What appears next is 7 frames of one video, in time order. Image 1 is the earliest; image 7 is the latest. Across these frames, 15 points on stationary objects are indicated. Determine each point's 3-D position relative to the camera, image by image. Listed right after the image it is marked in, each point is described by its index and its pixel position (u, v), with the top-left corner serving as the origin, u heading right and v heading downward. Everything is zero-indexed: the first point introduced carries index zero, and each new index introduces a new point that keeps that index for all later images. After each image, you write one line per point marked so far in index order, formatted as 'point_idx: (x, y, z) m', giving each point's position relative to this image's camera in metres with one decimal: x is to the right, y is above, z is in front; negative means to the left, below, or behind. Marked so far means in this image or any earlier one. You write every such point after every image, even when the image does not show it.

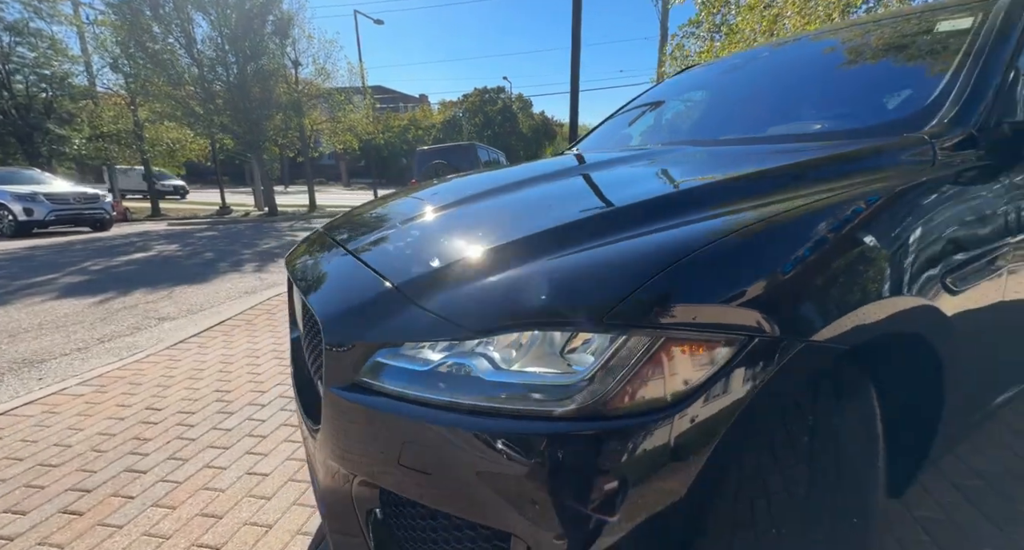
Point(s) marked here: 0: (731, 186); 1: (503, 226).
0: (+0.5, +0.2, +1.0) m
1: (0.0, +0.1, +1.1) m
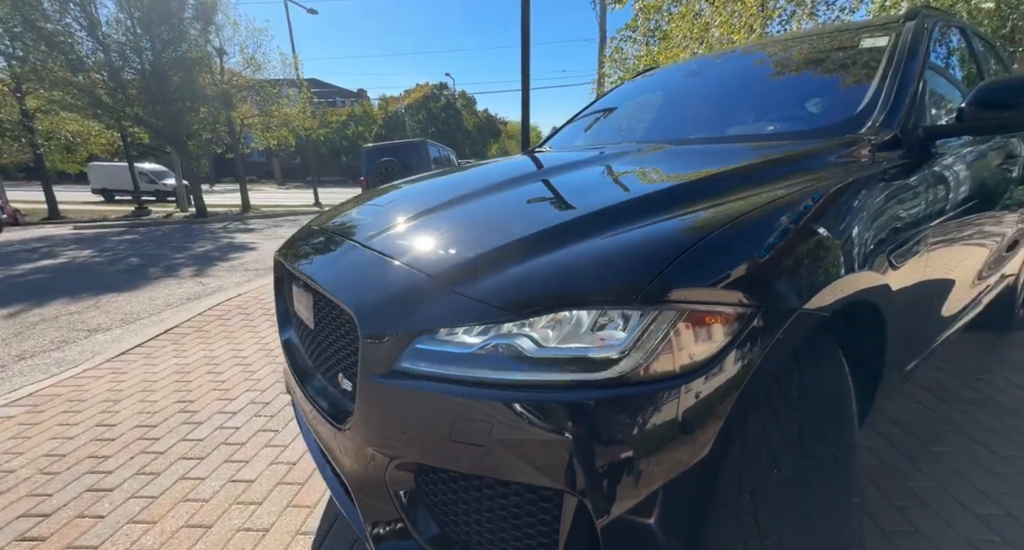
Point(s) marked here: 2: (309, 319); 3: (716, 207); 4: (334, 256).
0: (+0.6, +0.3, +1.2) m
1: (0.0, +0.2, +1.2) m
2: (-0.6, -0.1, +1.3) m
3: (+0.5, +0.2, +1.1) m
4: (-0.5, +0.1, +1.3) m
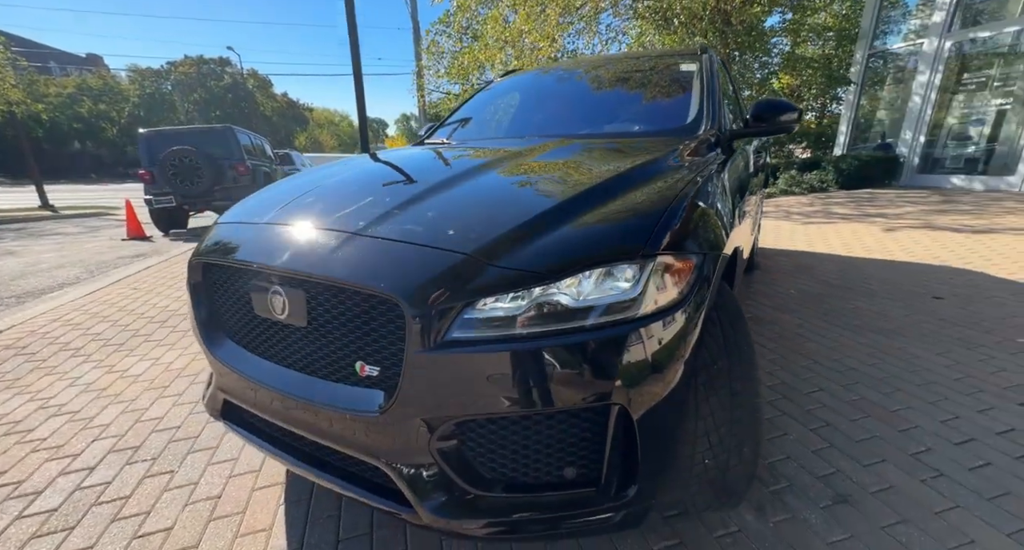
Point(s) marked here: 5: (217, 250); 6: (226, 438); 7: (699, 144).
0: (+0.4, +0.4, +1.6) m
1: (-0.1, +0.2, +1.4) m
2: (-0.6, -0.1, +1.2) m
3: (+0.4, +0.3, +1.5) m
4: (-0.6, +0.1, +1.2) m
5: (-0.9, +0.1, +1.4) m
6: (-1.3, -0.7, +2.0) m
7: (+0.8, +0.6, +2.0) m
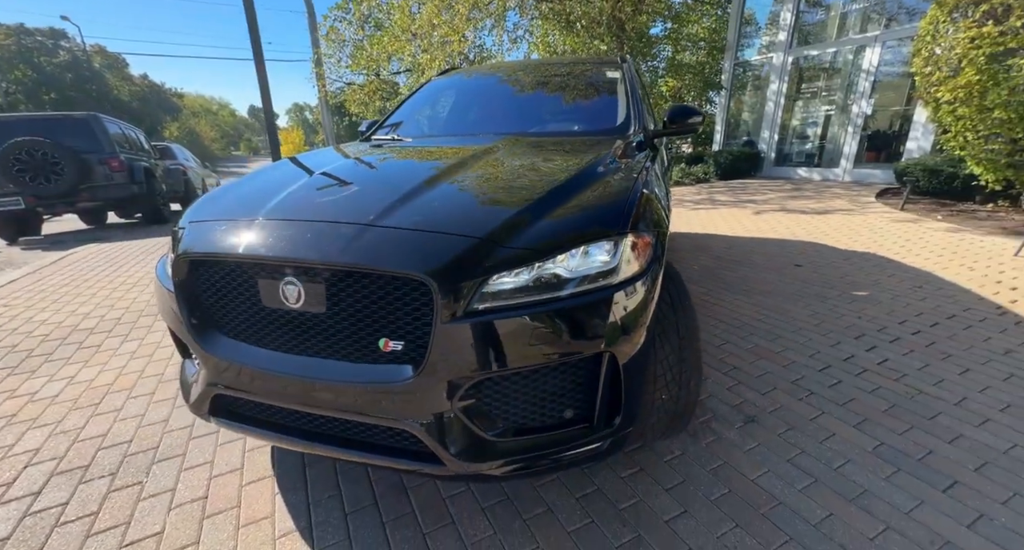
0: (+0.3, +0.5, +1.9) m
1: (-0.1, +0.3, +1.6) m
2: (-0.6, -0.1, +1.3) m
3: (+0.3, +0.4, +1.7) m
4: (-0.6, +0.1, +1.3) m
5: (-1.0, +0.1, +1.4) m
6: (-1.4, -0.7, +1.9) m
7: (+0.6, +0.7, +2.3) m
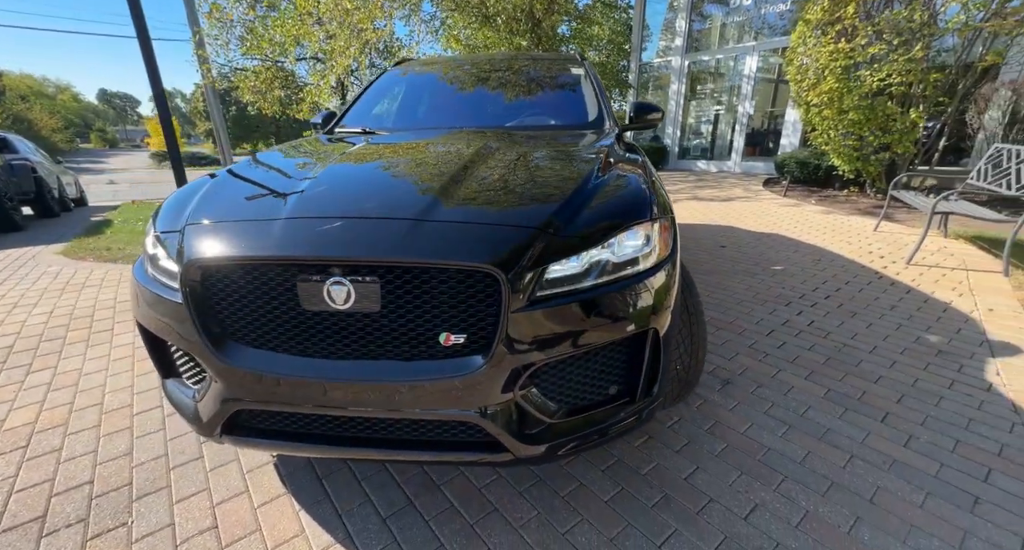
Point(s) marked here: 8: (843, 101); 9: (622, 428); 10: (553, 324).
0: (+0.3, +0.5, +2.0) m
1: (0.0, +0.3, +1.6) m
2: (-0.4, -0.1, +1.3) m
3: (+0.4, +0.4, +1.9) m
4: (-0.4, +0.1, +1.3) m
5: (-0.8, +0.1, +1.3) m
6: (-1.3, -0.8, +1.7) m
7: (+0.5, +0.8, +2.5) m
8: (+4.8, +2.5, +6.4) m
9: (+0.4, -0.5, +1.5) m
10: (+0.1, -0.1, +1.3) m
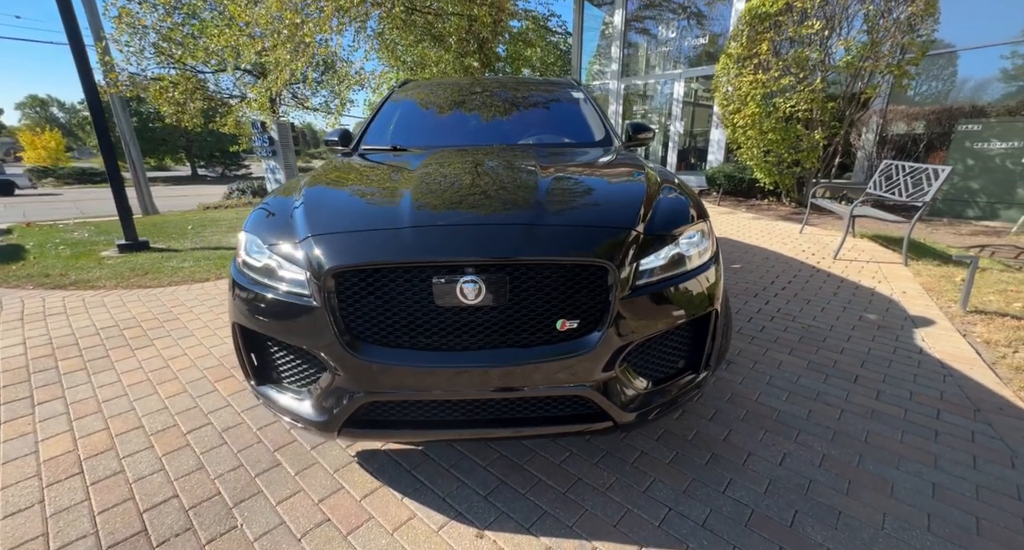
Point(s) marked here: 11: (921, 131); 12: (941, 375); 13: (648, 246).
0: (+0.5, +0.5, +2.3) m
1: (+0.3, +0.3, +1.8) m
2: (0.0, -0.1, +1.4) m
3: (+0.6, +0.5, +2.2) m
4: (-0.1, +0.1, +1.4) m
5: (-0.5, +0.1, +1.4) m
6: (-1.0, -0.8, +1.7) m
7: (+0.6, +0.8, +2.8) m
8: (+4.2, +2.6, +7.4) m
9: (+0.7, -0.5, +1.8) m
10: (+0.5, -0.1, +1.6) m
11: (+7.3, +2.6, +7.8) m
12: (+2.5, -0.6, +2.6) m
13: (+0.5, +0.1, +1.6) m
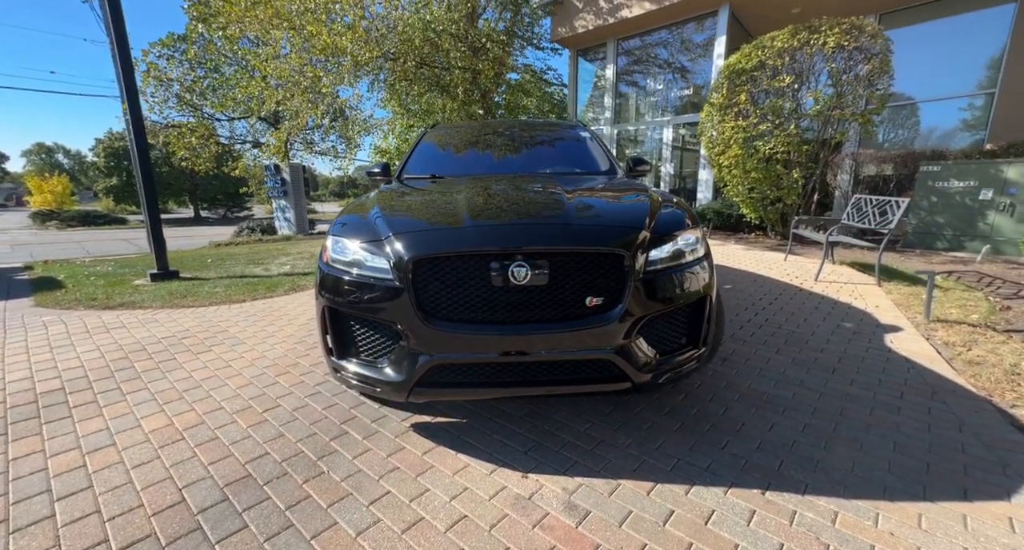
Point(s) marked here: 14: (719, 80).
0: (+0.7, +0.5, +2.8) m
1: (+0.4, +0.3, +2.3) m
2: (+0.1, 0.0, +1.9) m
3: (+0.8, +0.4, +2.6) m
4: (+0.1, +0.2, +1.9) m
5: (-0.3, +0.1, +1.8) m
6: (-0.8, -0.8, +2.1) m
7: (+0.8, +0.7, +3.3) m
8: (+4.3, +2.0, +8.1) m
9: (+0.9, -0.5, +2.2) m
10: (+0.6, -0.1, +2.0) m
11: (+7.4, +2.0, +8.6) m
12: (+2.6, -0.6, +3.0) m
13: (+0.6, +0.1, +2.0) m
14: (+4.0, +3.8, +8.5) m
